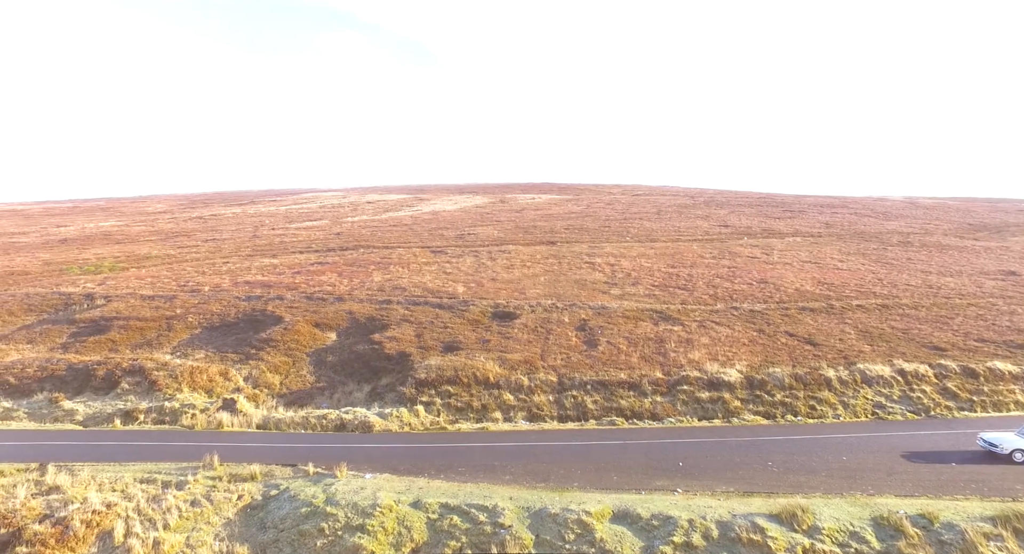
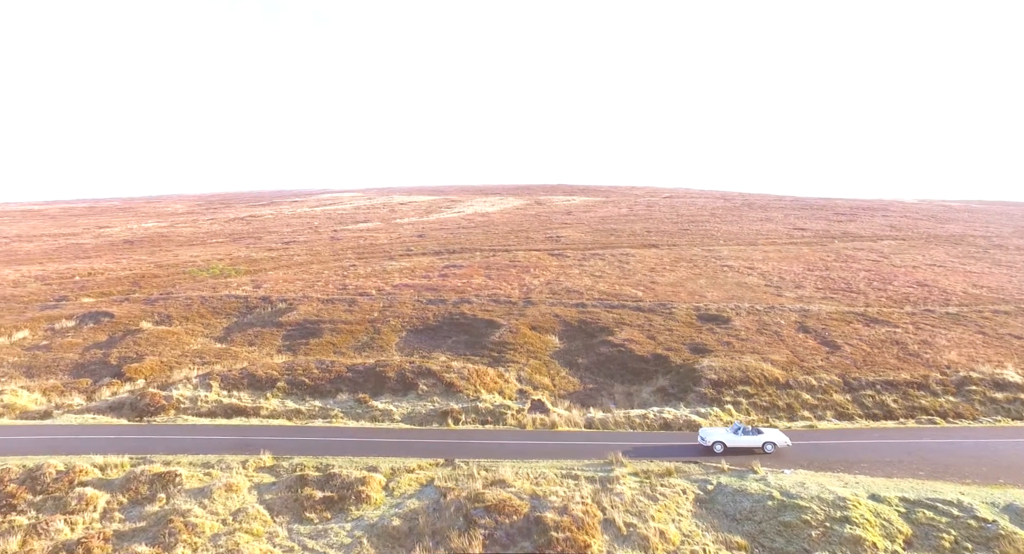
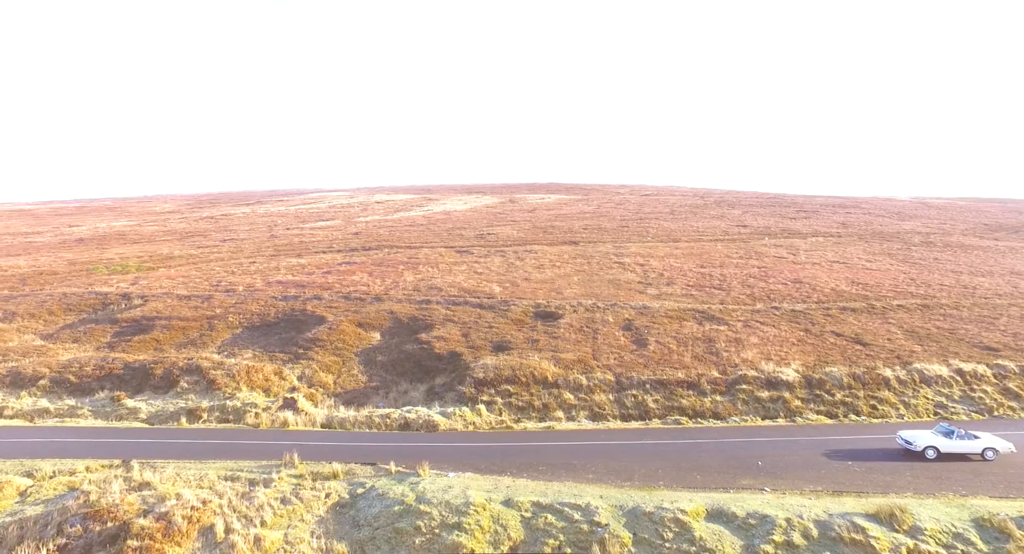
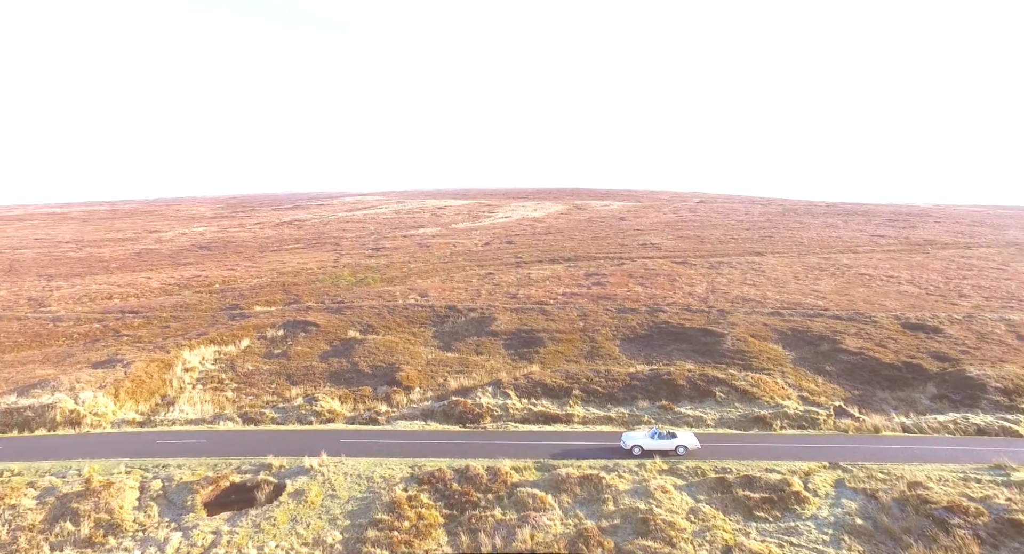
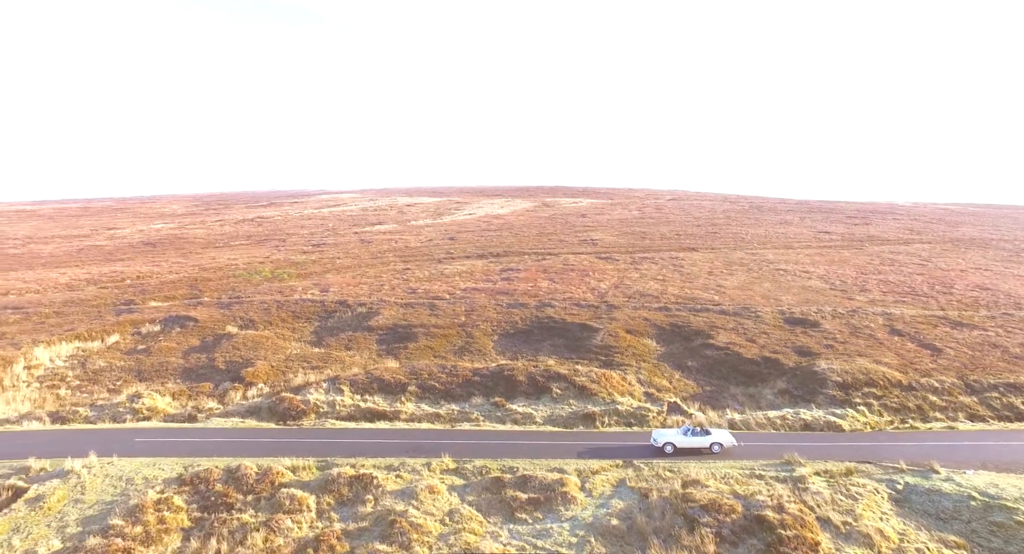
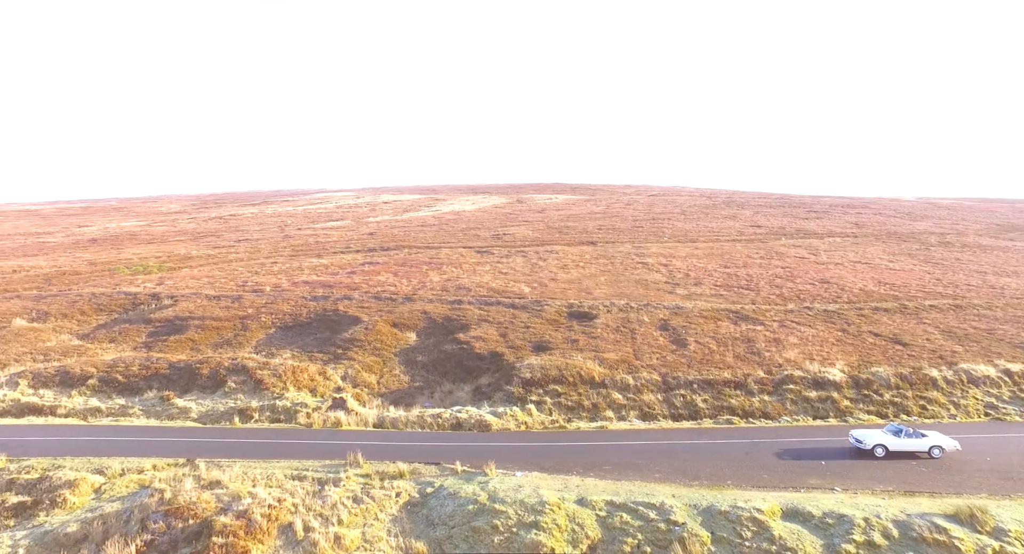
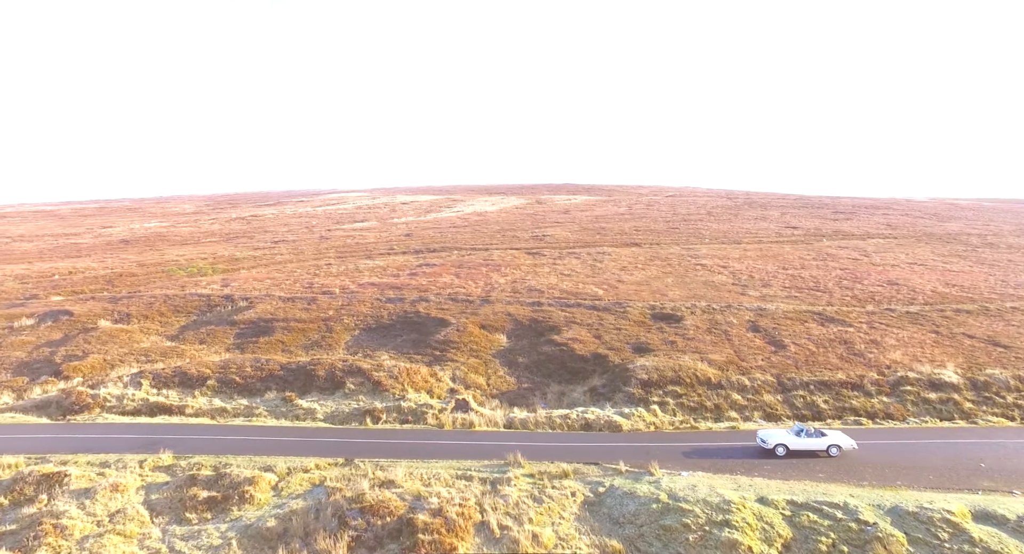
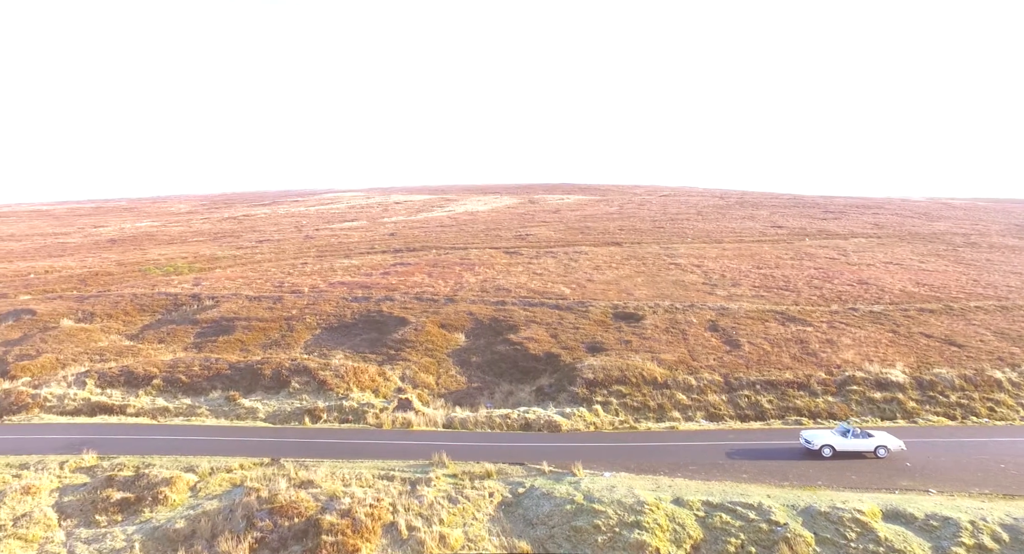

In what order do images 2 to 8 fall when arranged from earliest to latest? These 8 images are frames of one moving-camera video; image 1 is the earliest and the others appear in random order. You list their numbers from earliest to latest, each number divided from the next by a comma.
3, 6, 8, 7, 2, 5, 4
